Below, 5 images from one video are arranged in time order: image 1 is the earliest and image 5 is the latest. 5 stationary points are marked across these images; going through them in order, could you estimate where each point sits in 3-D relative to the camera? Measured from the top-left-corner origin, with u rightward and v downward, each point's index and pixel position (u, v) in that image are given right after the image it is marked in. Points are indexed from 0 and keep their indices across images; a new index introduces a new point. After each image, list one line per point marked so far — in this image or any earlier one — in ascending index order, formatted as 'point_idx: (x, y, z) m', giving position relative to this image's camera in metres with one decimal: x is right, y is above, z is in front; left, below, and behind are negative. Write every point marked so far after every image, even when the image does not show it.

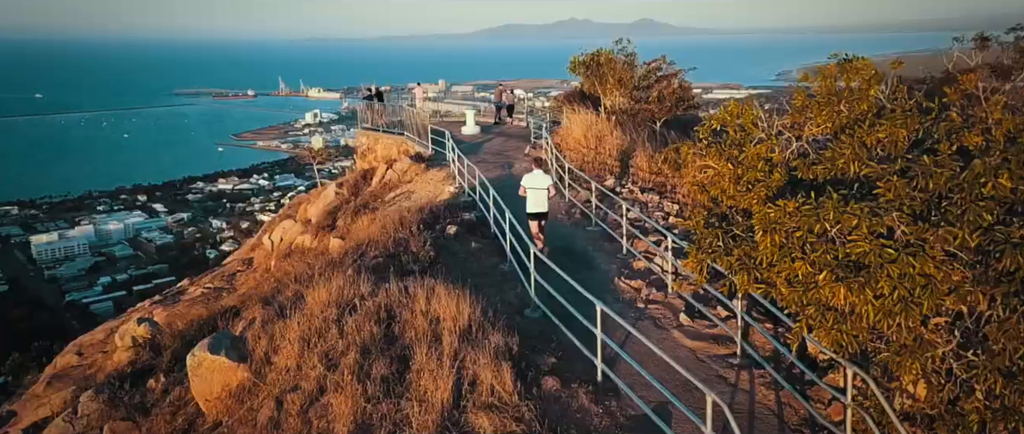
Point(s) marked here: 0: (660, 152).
0: (+2.3, +1.0, +9.4) m
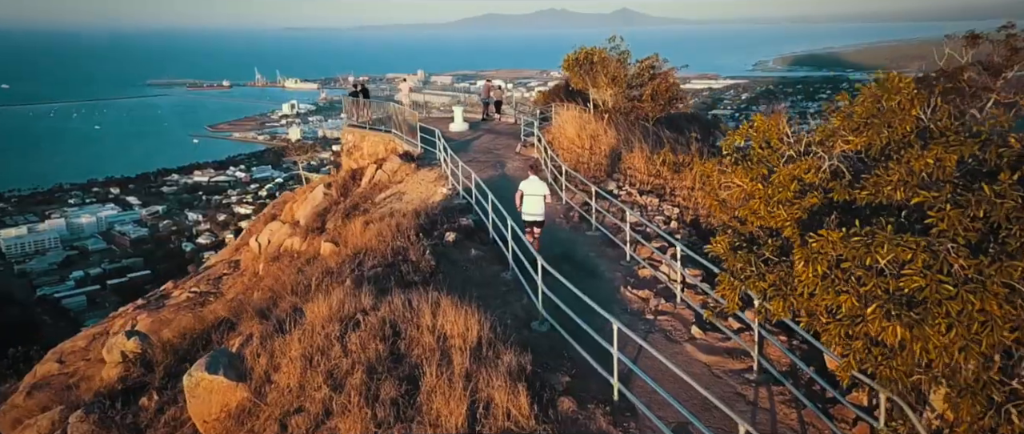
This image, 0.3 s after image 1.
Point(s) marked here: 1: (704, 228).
0: (+2.2, +1.0, +9.3) m
1: (+2.2, -0.1, +7.1) m
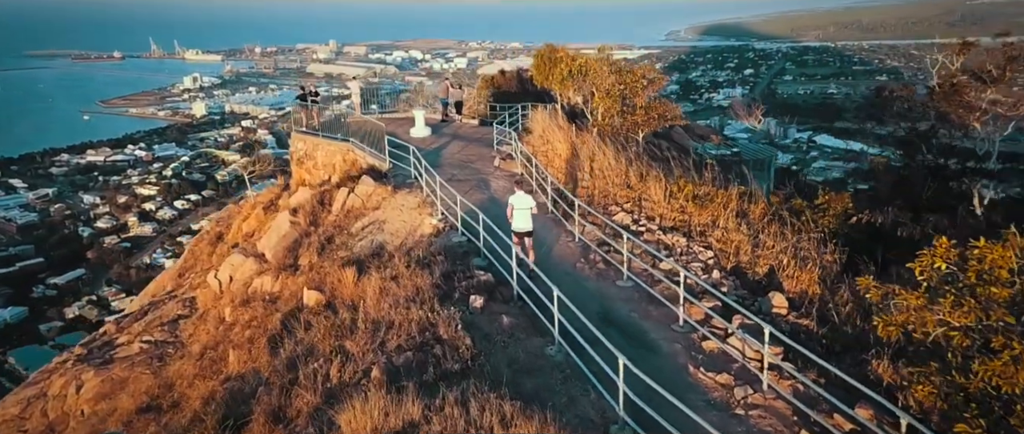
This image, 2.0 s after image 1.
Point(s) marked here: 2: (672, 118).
0: (+2.3, +0.5, +8.8) m
1: (+2.5, -0.7, +6.6) m
2: (+3.1, +1.8, +11.7) m
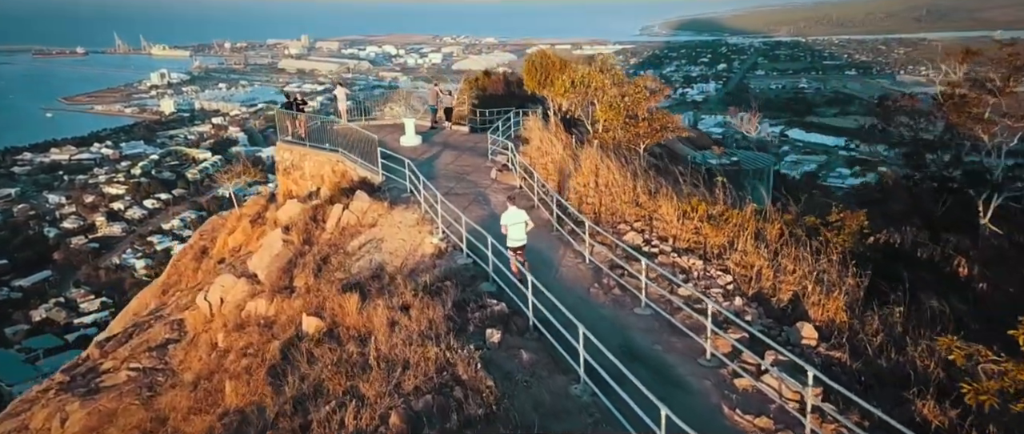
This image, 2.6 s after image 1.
0: (+2.4, +0.3, +8.6) m
1: (+2.7, -0.9, +6.4) m
2: (+3.1, +1.6, +11.6) m
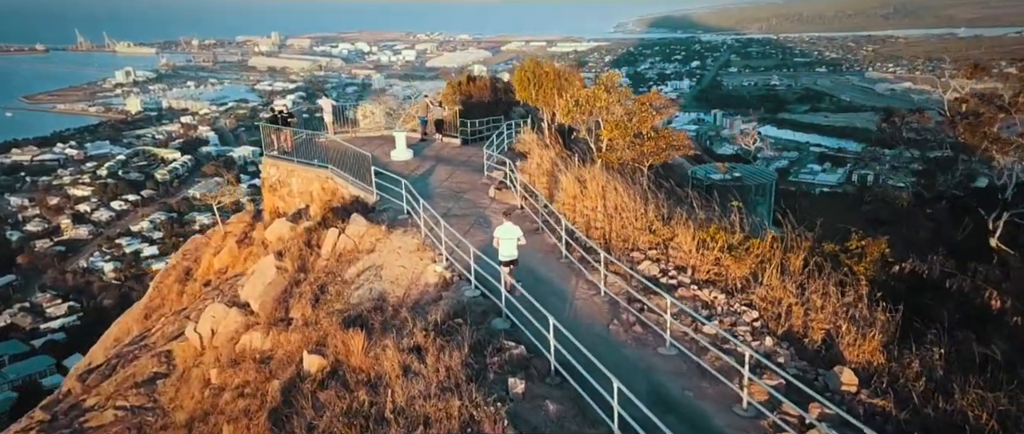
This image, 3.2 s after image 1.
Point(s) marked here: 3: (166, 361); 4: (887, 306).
0: (+2.5, -0.1, +8.3) m
1: (+2.9, -1.3, +6.2) m
2: (+3.1, +1.3, +11.3) m
3: (-6.2, -2.6, +11.2) m
4: (+4.0, -0.9, +6.7) m
